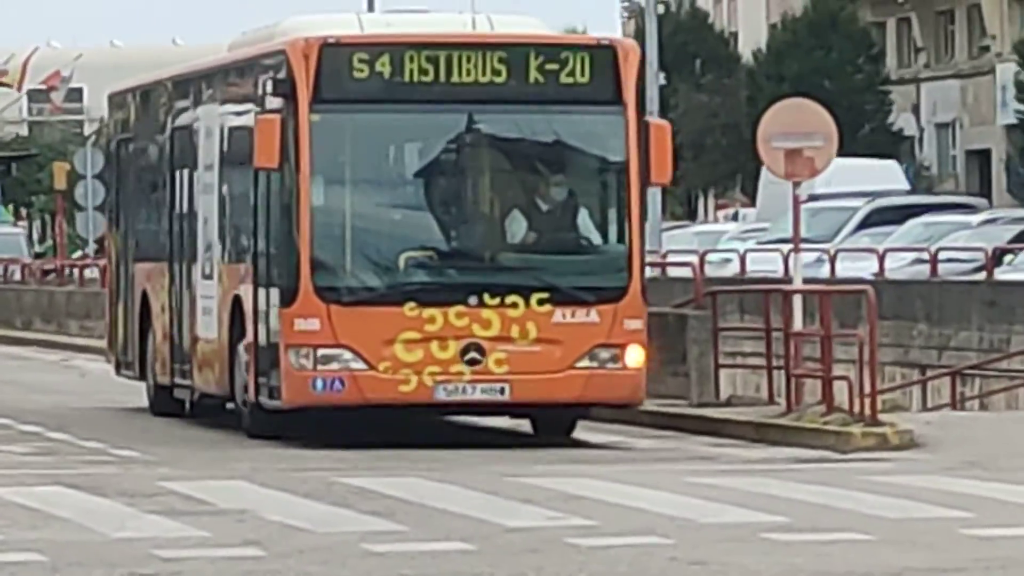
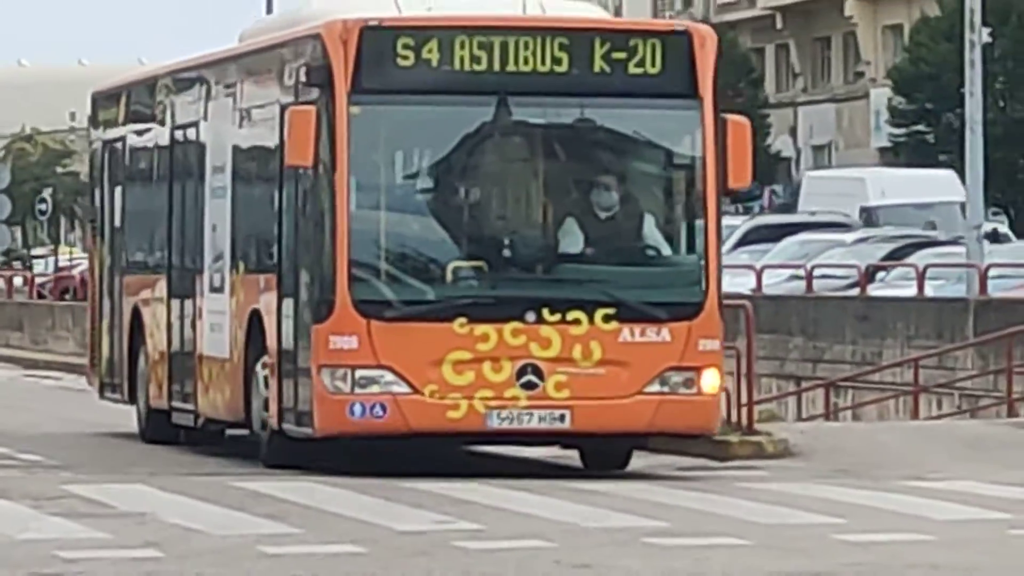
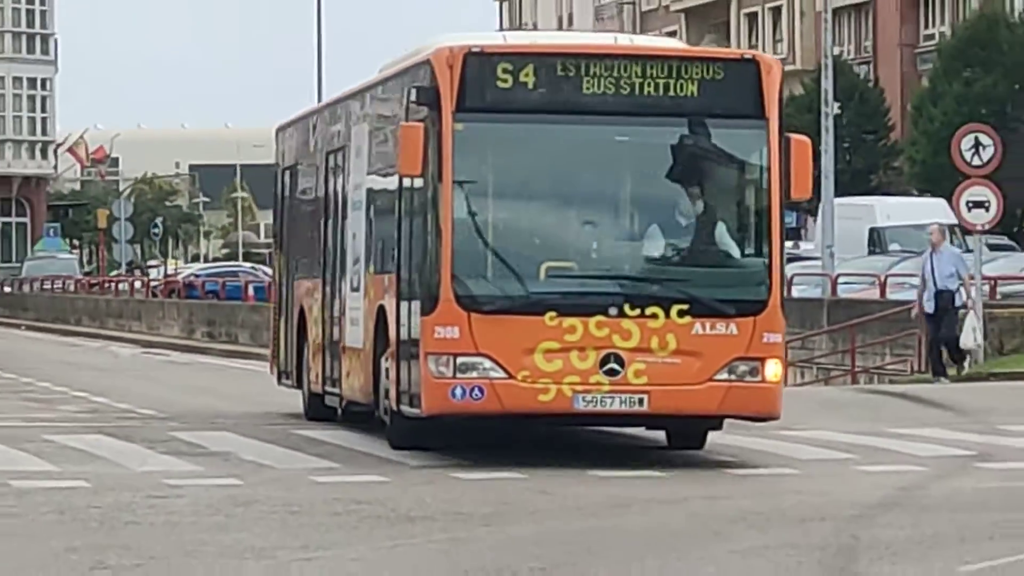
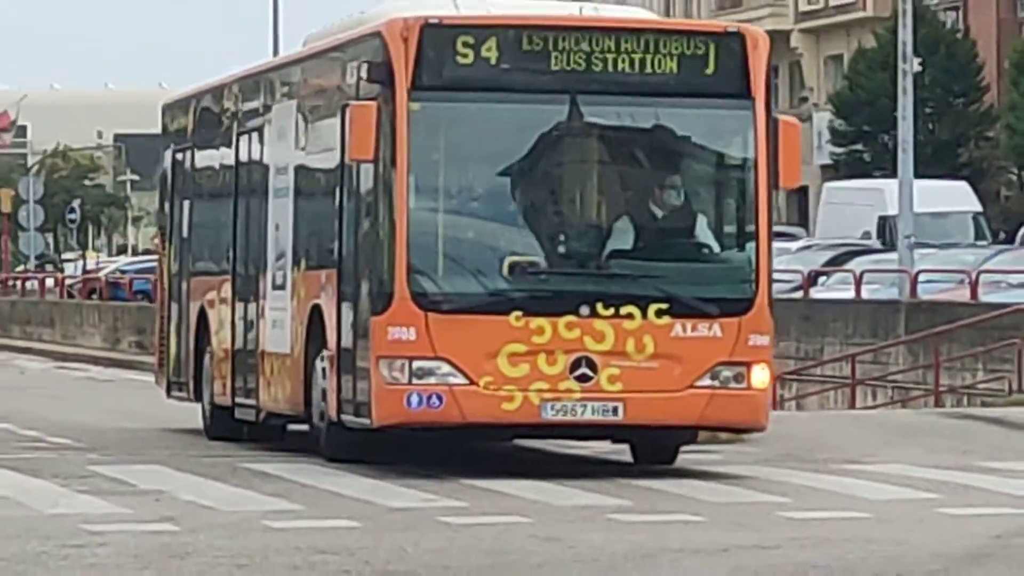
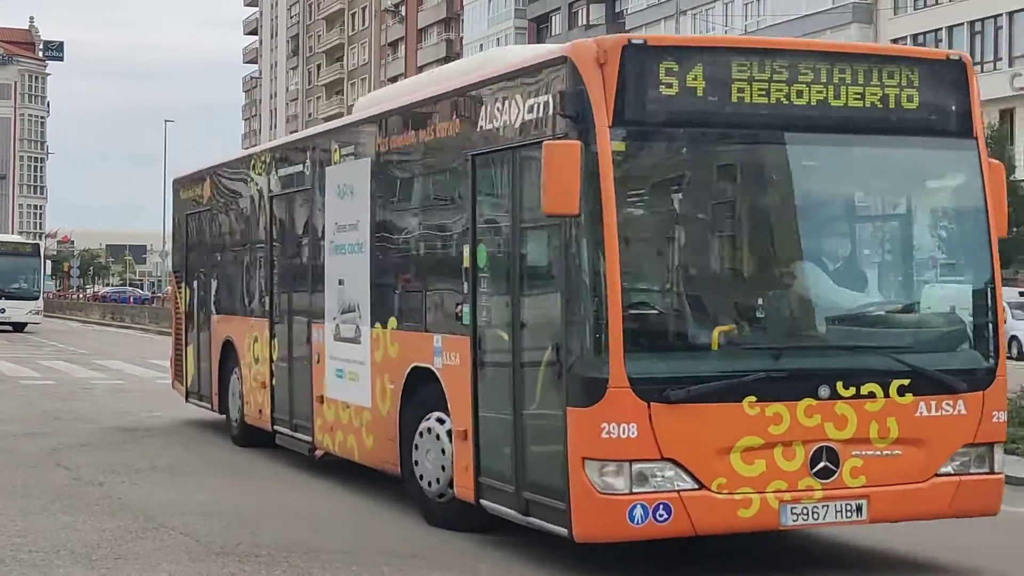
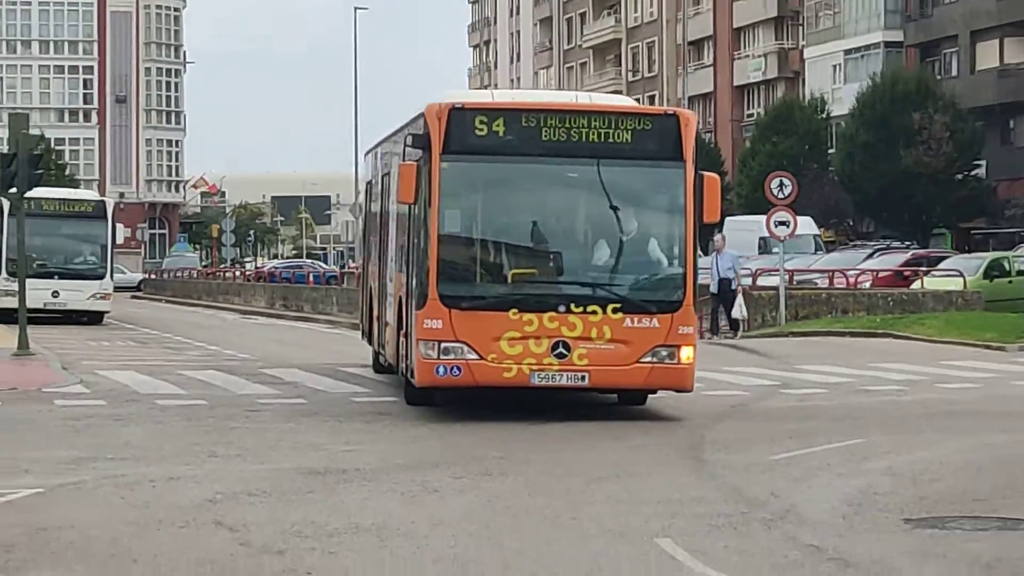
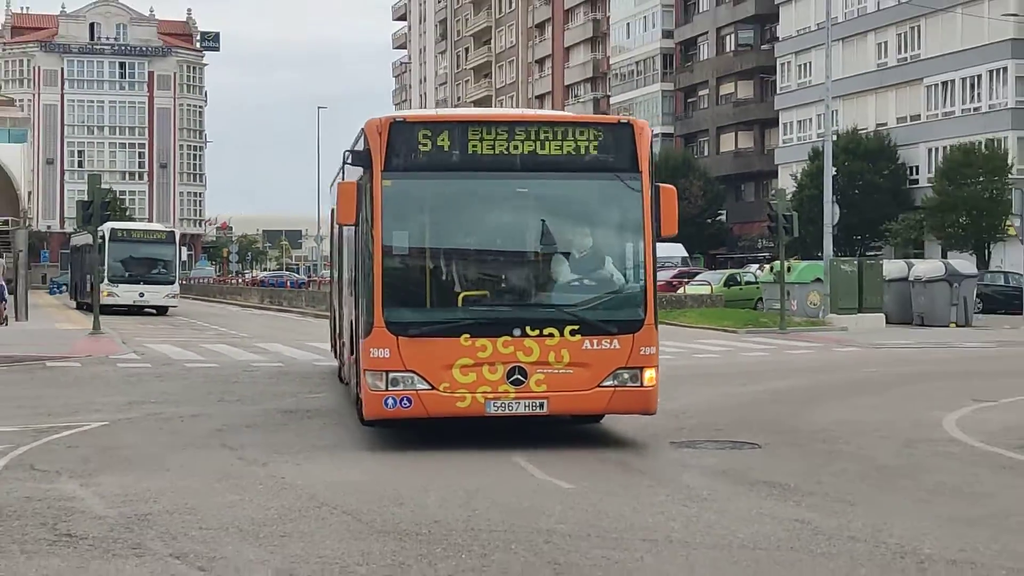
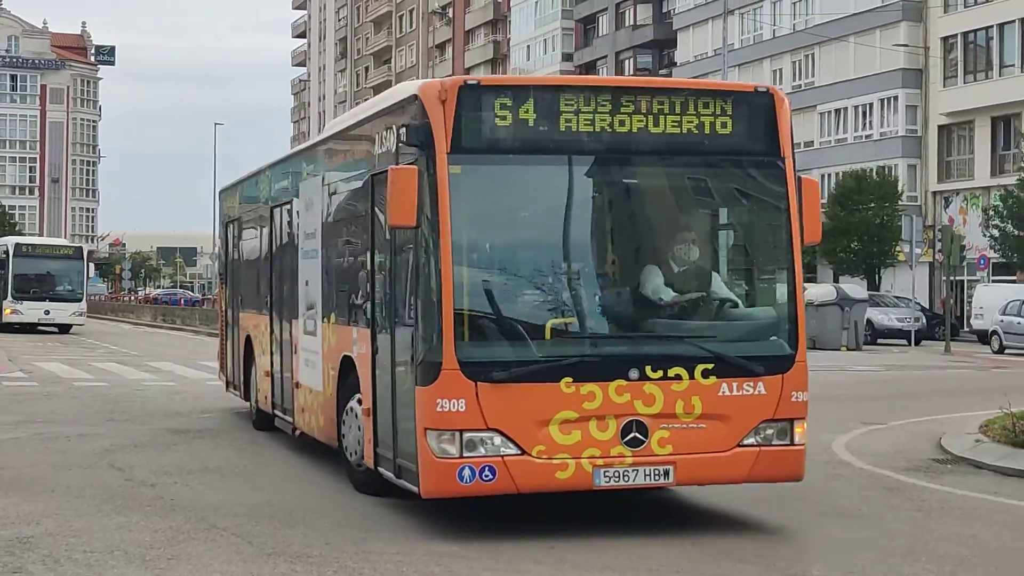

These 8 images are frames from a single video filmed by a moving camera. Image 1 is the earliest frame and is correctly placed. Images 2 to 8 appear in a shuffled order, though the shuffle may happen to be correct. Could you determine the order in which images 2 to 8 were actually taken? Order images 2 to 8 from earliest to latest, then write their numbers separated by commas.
2, 4, 3, 6, 7, 8, 5
